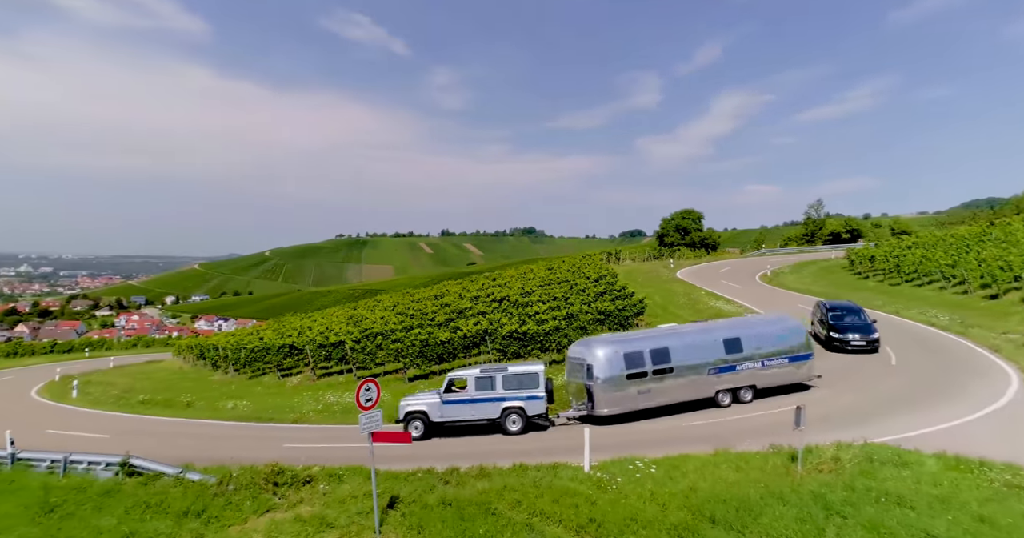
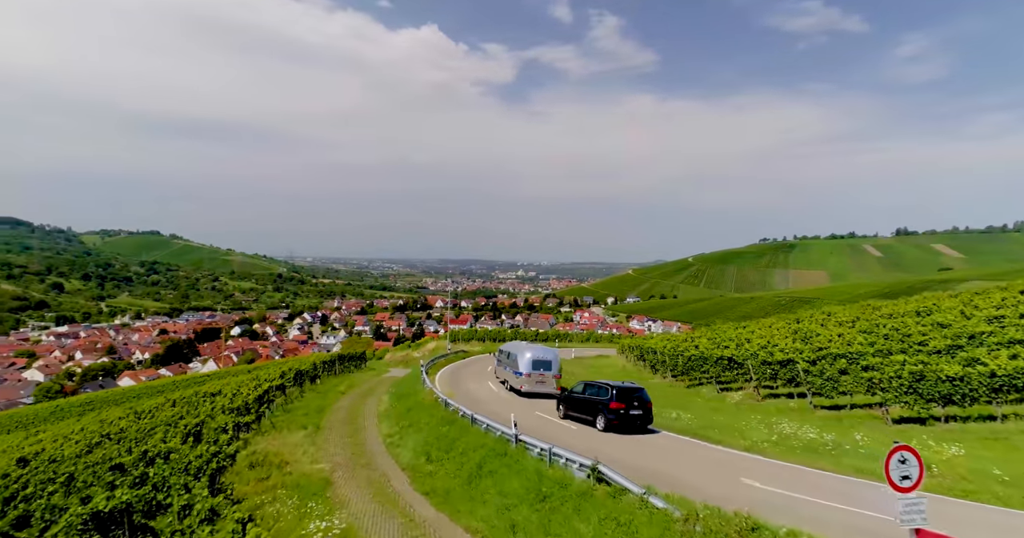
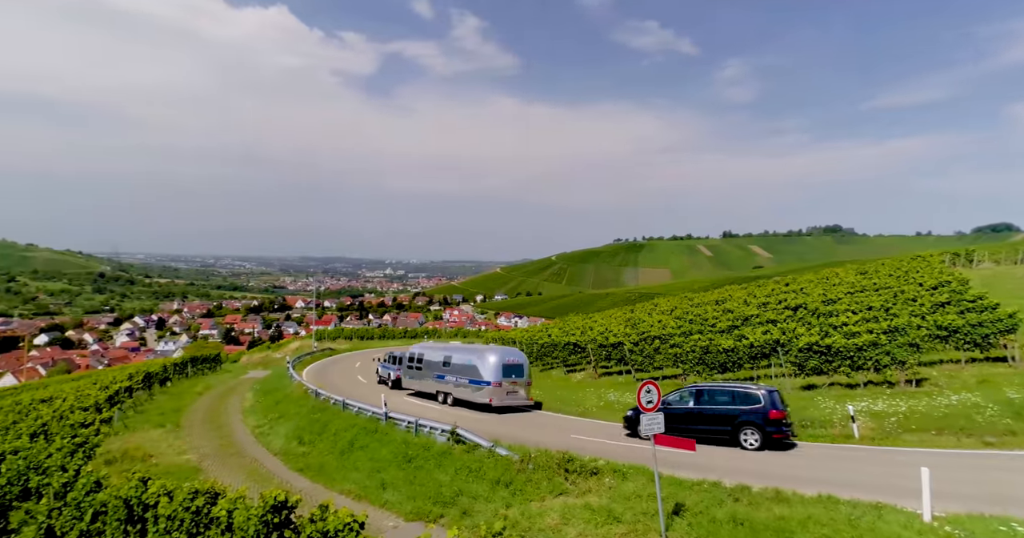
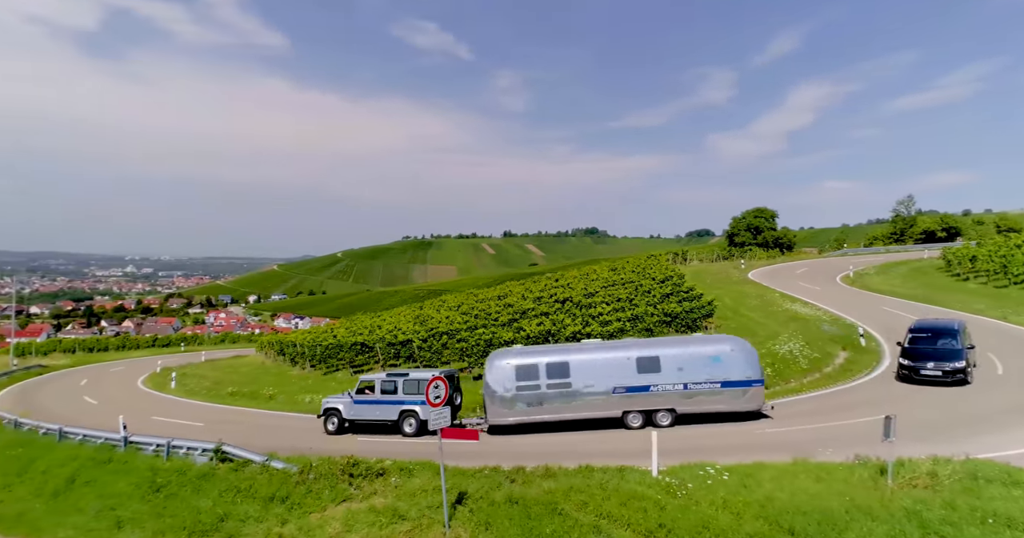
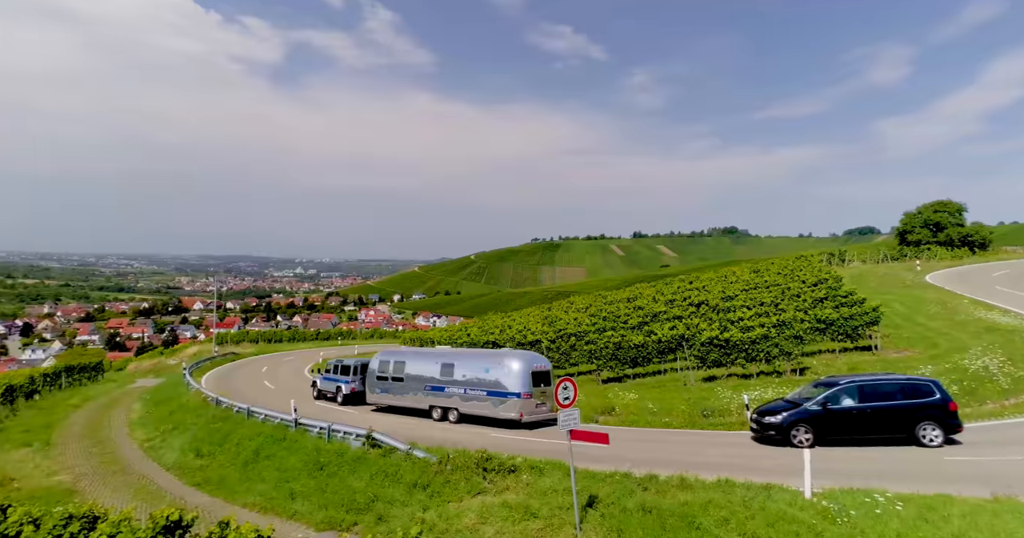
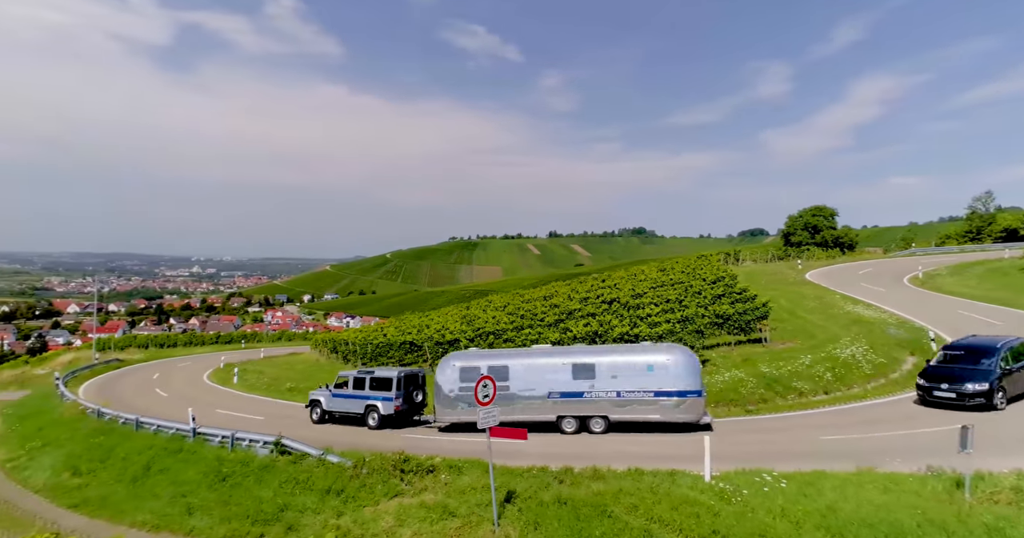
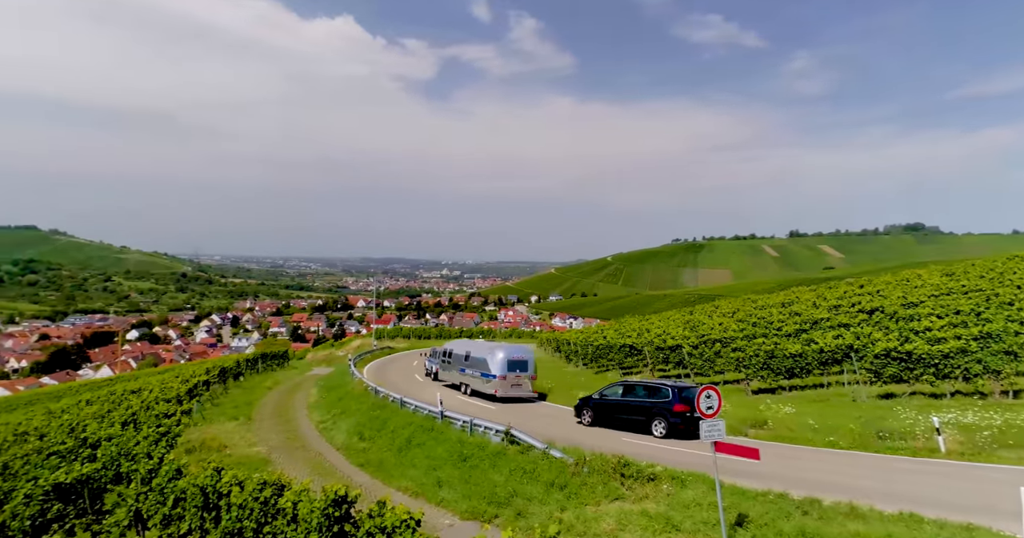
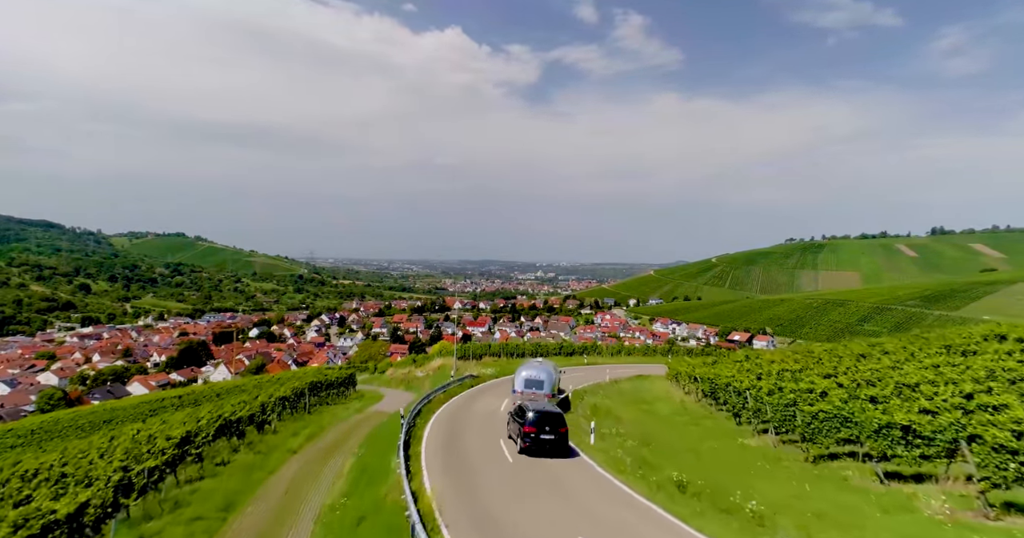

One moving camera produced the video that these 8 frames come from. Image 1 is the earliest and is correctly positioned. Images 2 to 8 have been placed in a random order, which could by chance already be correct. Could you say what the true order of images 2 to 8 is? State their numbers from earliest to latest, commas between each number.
4, 6, 5, 3, 7, 2, 8
